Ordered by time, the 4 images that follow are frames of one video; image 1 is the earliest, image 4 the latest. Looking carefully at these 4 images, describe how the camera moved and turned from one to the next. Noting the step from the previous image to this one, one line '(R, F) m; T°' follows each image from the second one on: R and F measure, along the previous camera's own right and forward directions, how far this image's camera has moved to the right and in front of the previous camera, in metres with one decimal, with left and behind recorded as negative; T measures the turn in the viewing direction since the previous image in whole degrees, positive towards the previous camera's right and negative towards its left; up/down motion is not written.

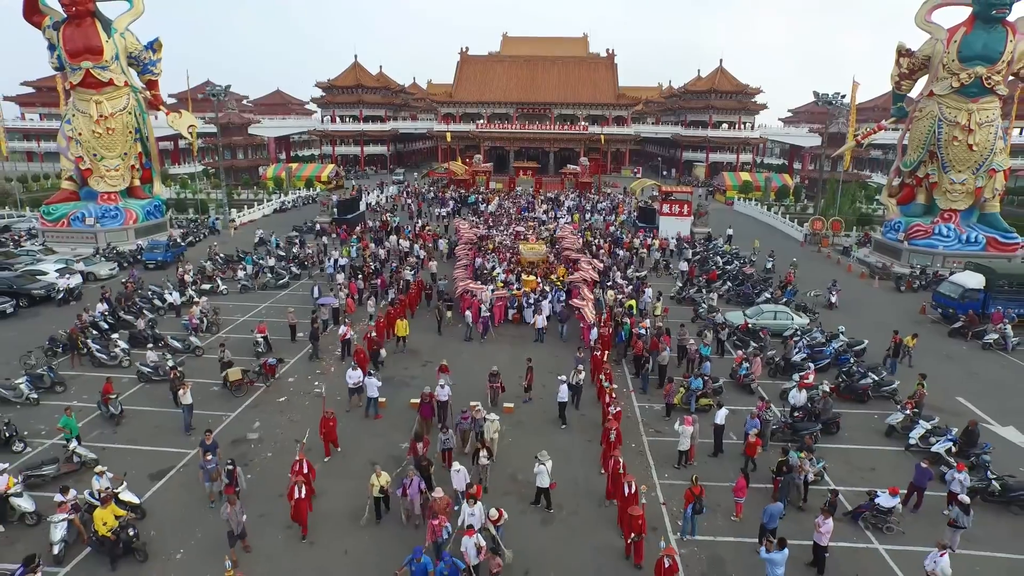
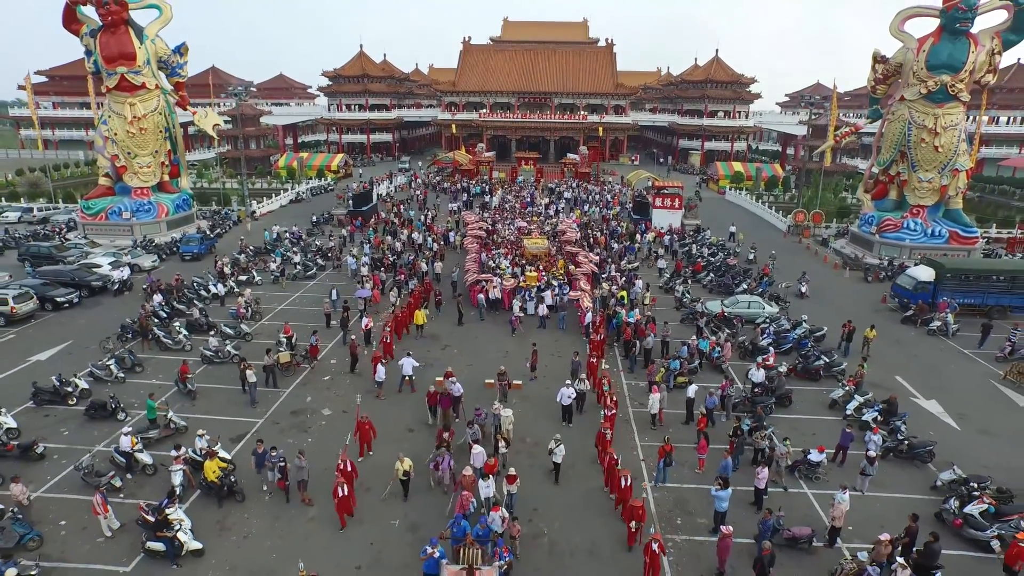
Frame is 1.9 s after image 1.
(-0.3, -3.1) m; 0°
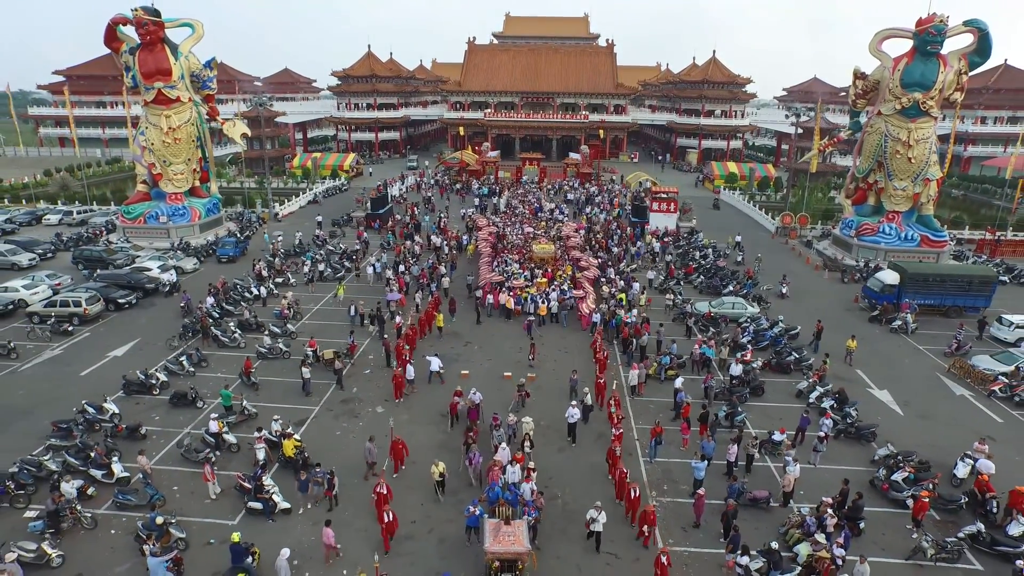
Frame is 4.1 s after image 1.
(-0.5, -3.2) m; 0°
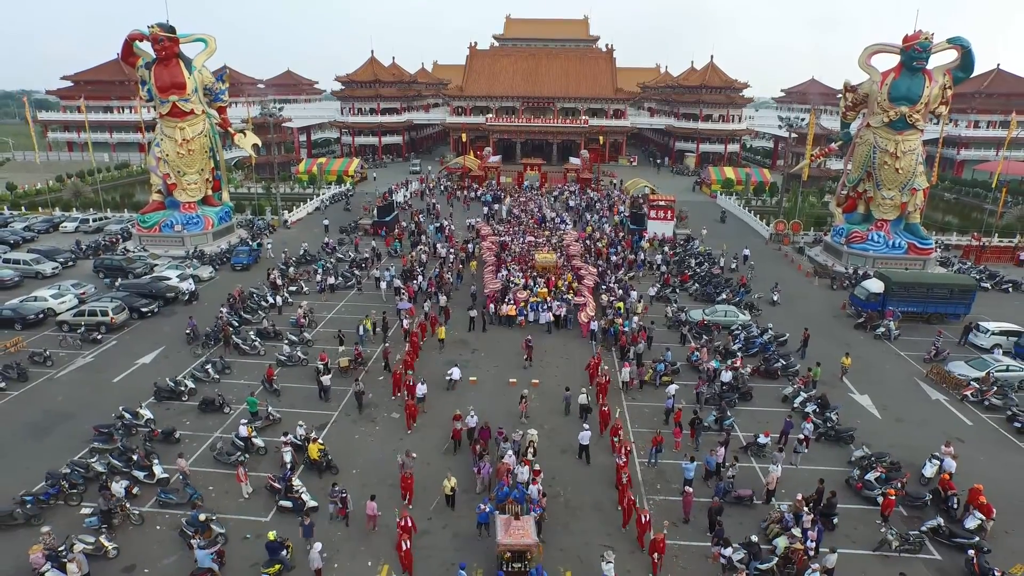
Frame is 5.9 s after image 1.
(-0.2, -1.5) m; 0°
